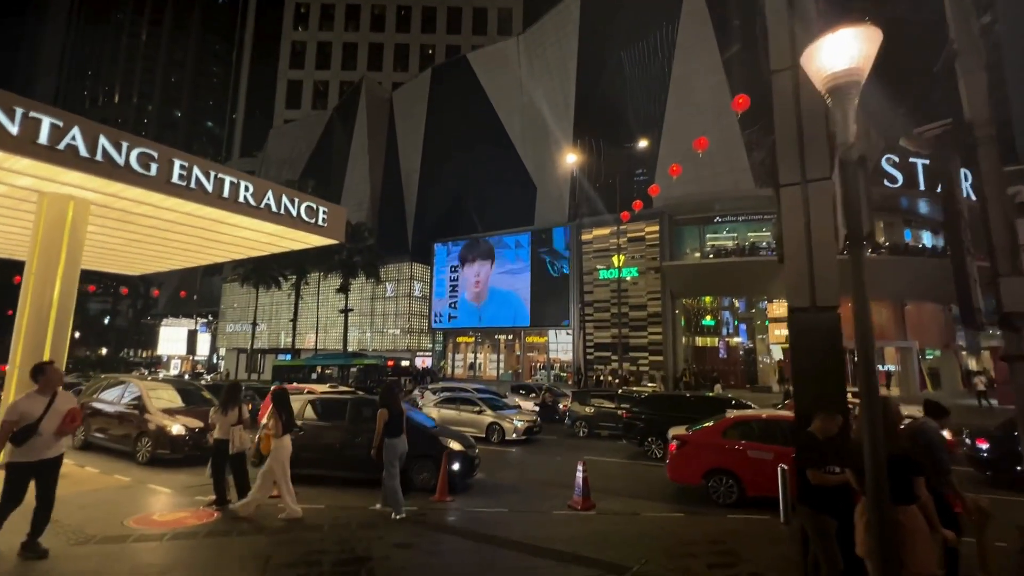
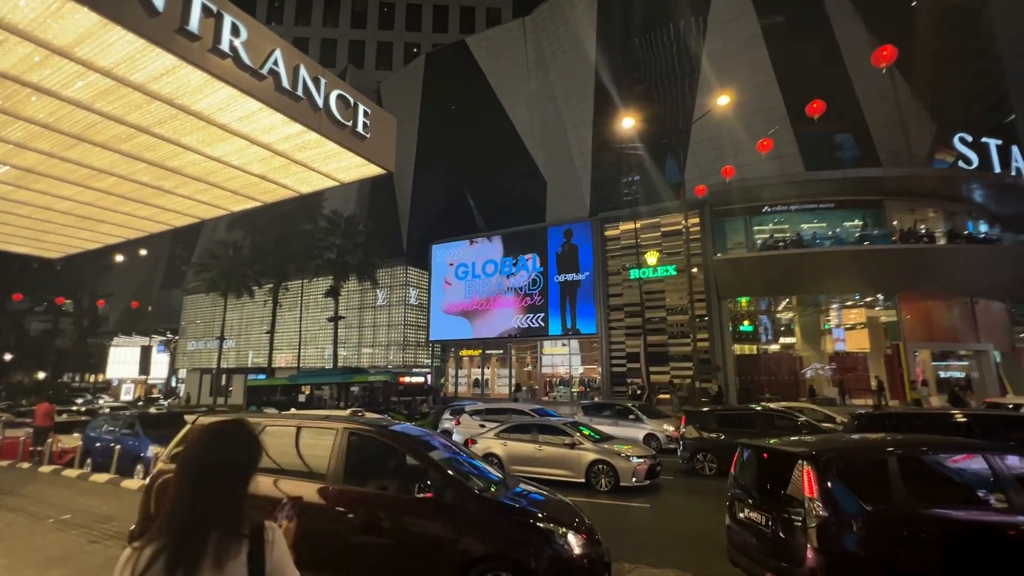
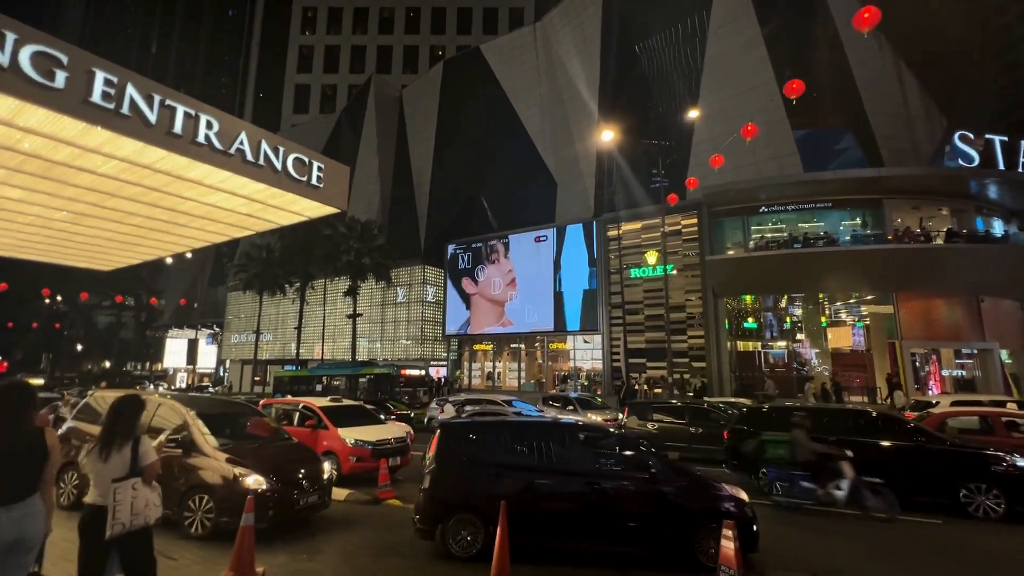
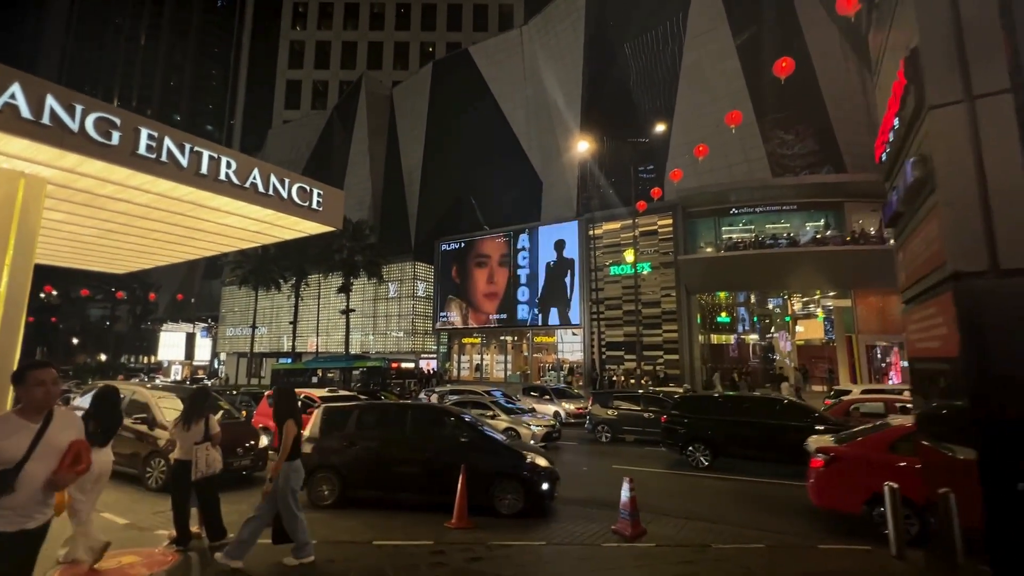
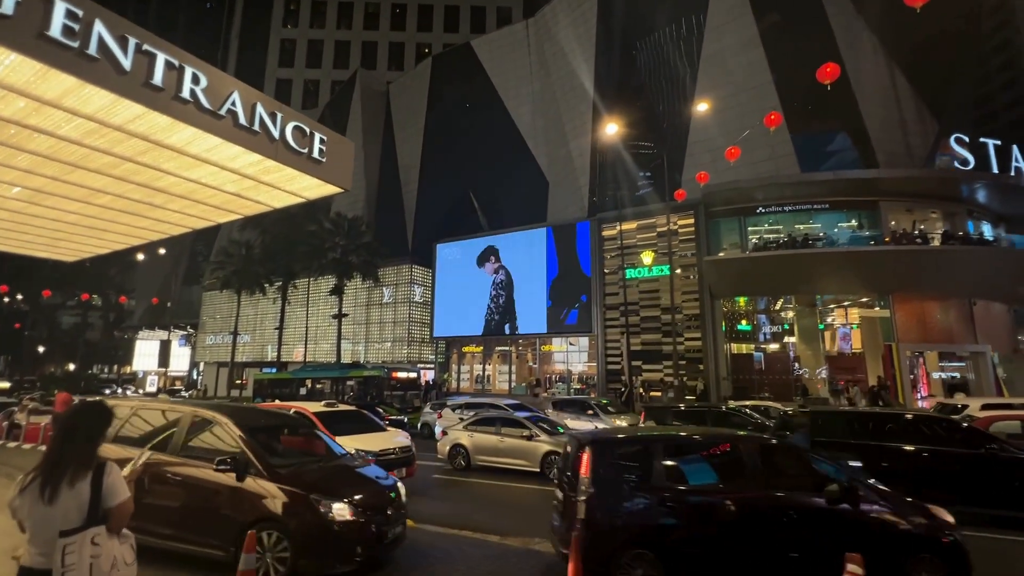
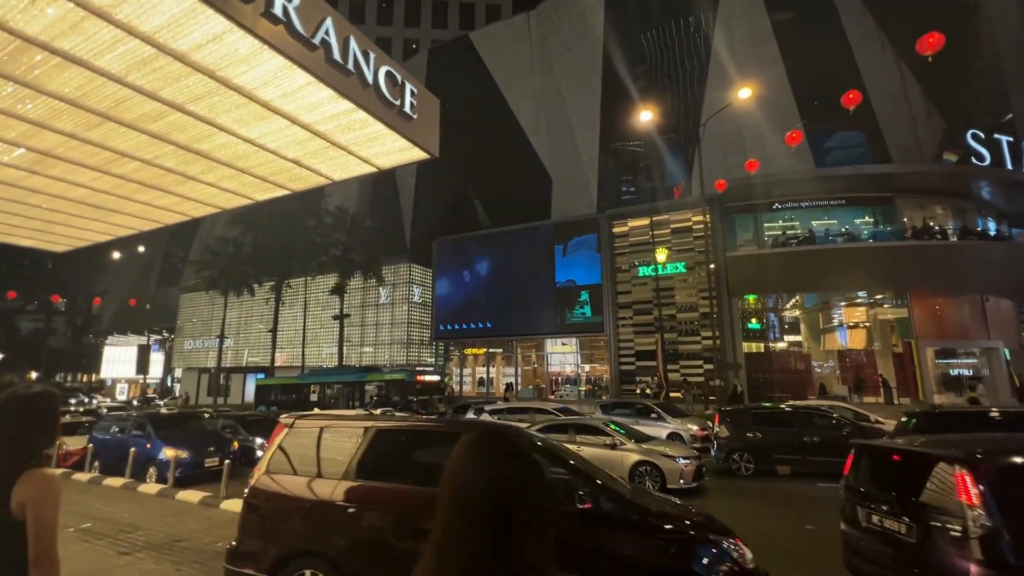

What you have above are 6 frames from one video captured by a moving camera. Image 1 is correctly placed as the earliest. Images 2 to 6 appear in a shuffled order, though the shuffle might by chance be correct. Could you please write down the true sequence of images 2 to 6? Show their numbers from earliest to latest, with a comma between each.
4, 3, 5, 2, 6
